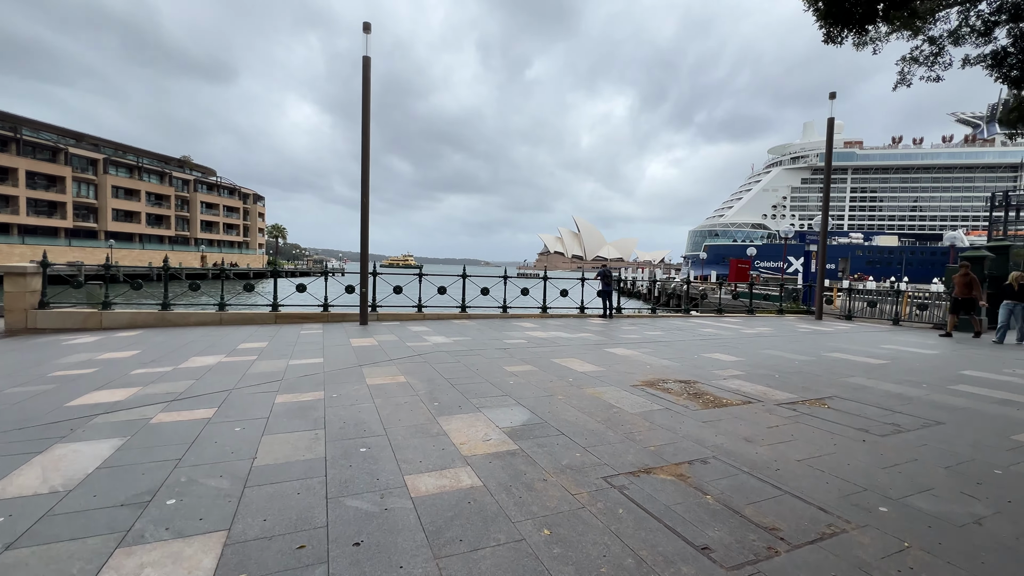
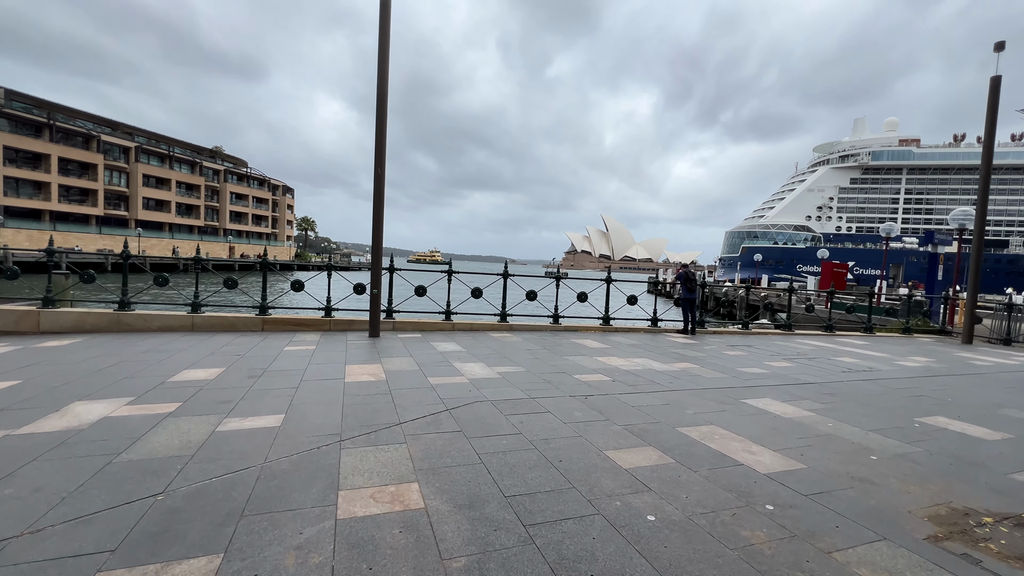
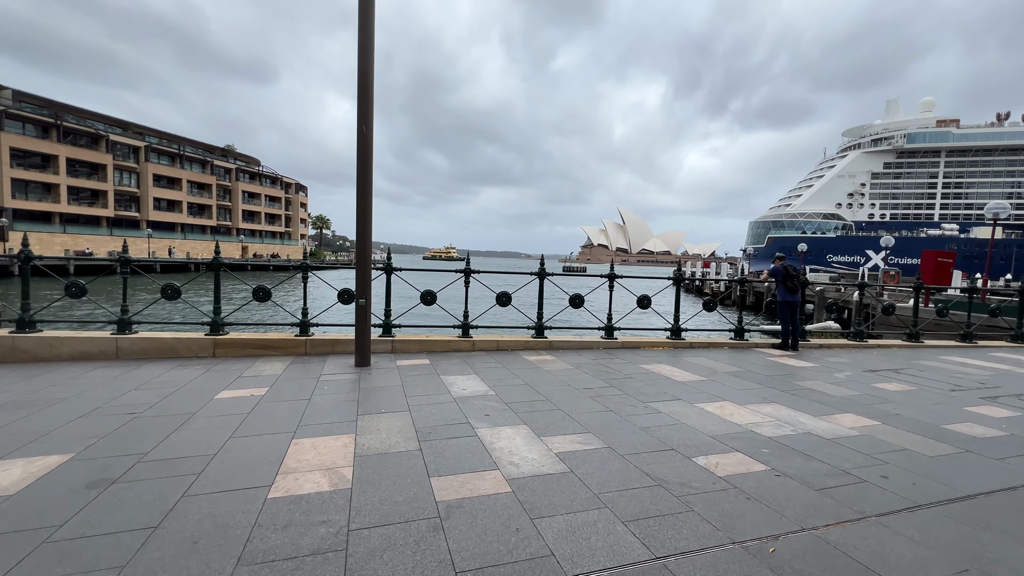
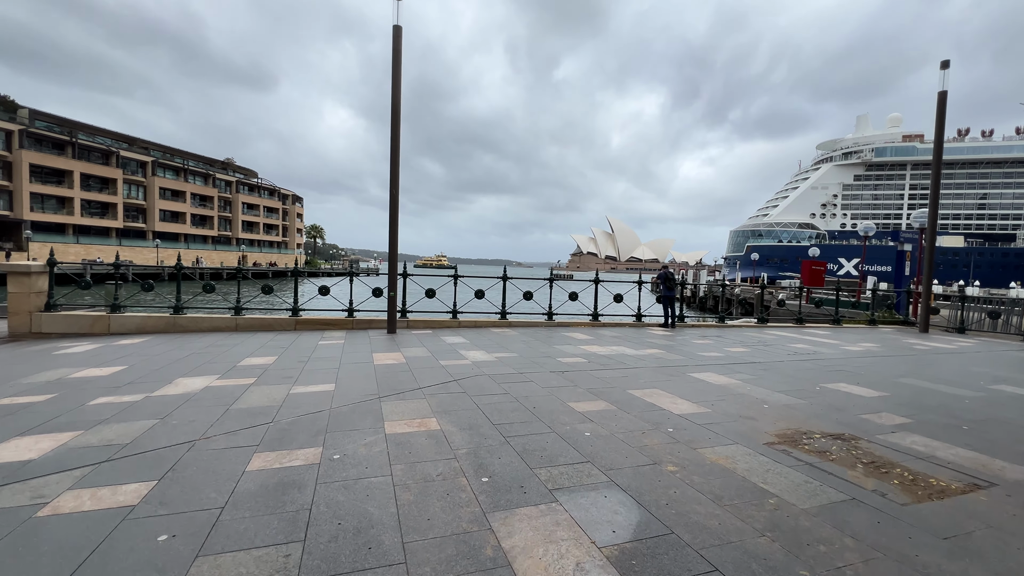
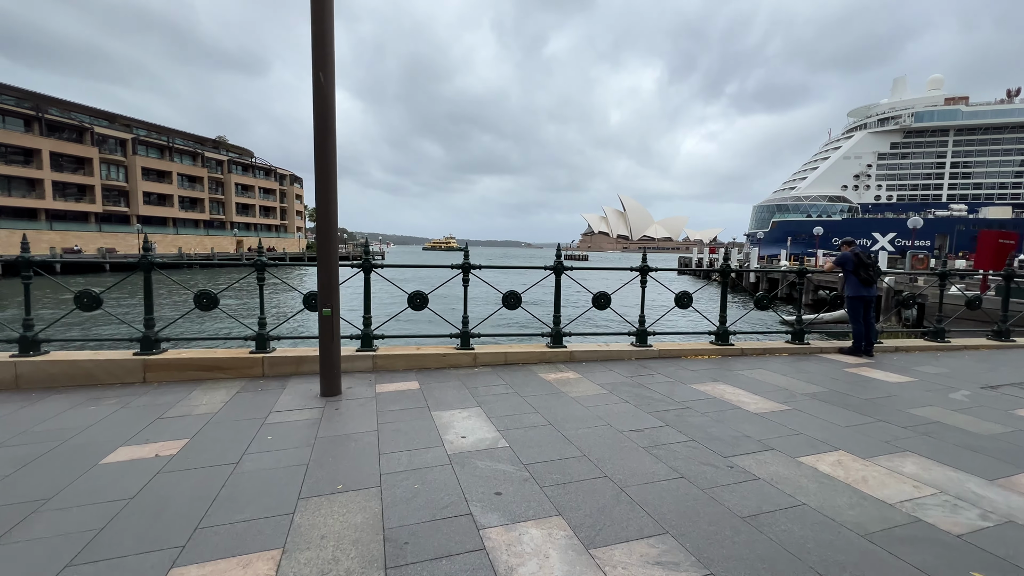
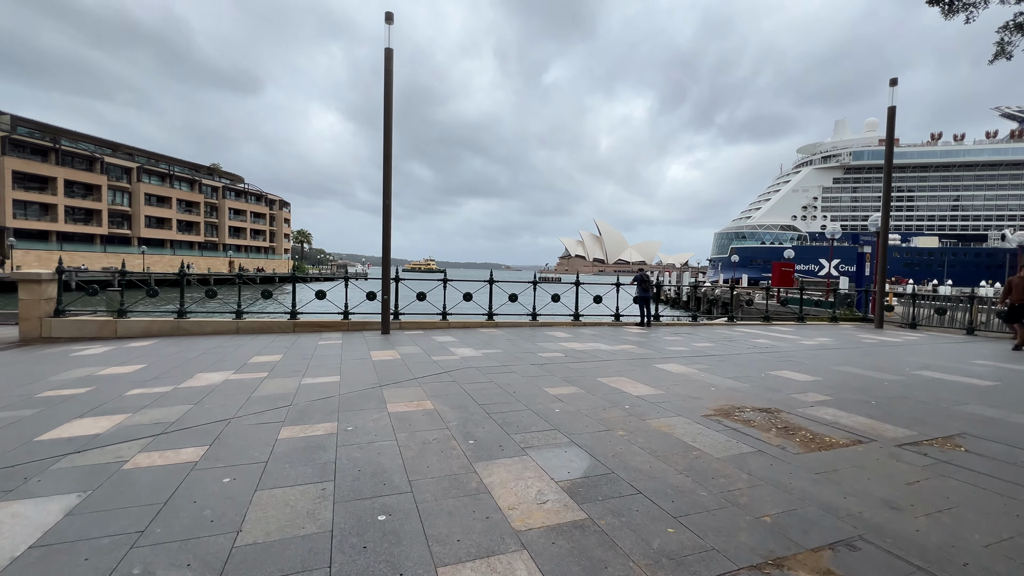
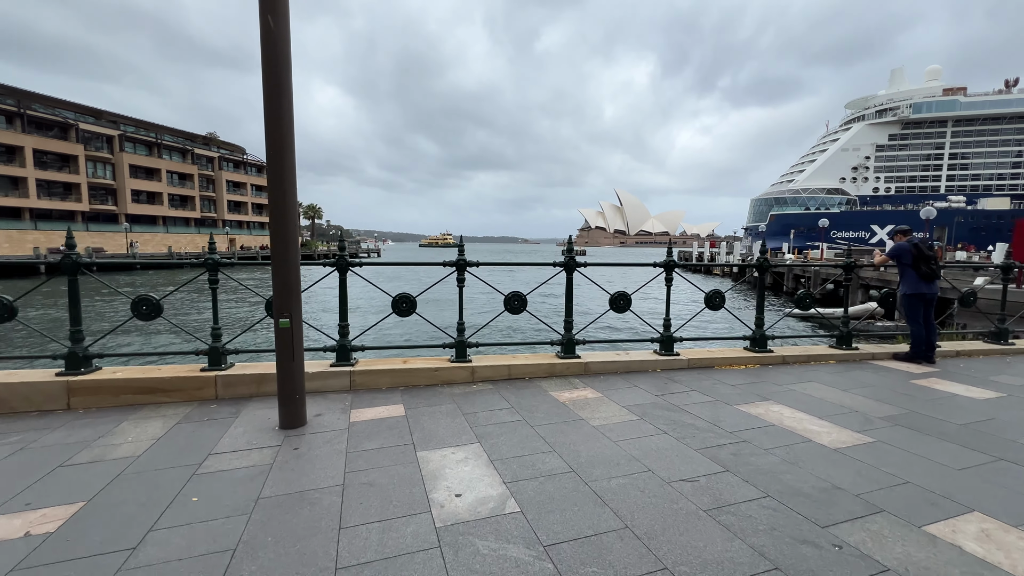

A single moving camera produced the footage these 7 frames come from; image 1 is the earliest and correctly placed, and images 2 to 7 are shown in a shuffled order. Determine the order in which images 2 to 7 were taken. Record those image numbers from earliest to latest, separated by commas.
6, 4, 2, 3, 5, 7
